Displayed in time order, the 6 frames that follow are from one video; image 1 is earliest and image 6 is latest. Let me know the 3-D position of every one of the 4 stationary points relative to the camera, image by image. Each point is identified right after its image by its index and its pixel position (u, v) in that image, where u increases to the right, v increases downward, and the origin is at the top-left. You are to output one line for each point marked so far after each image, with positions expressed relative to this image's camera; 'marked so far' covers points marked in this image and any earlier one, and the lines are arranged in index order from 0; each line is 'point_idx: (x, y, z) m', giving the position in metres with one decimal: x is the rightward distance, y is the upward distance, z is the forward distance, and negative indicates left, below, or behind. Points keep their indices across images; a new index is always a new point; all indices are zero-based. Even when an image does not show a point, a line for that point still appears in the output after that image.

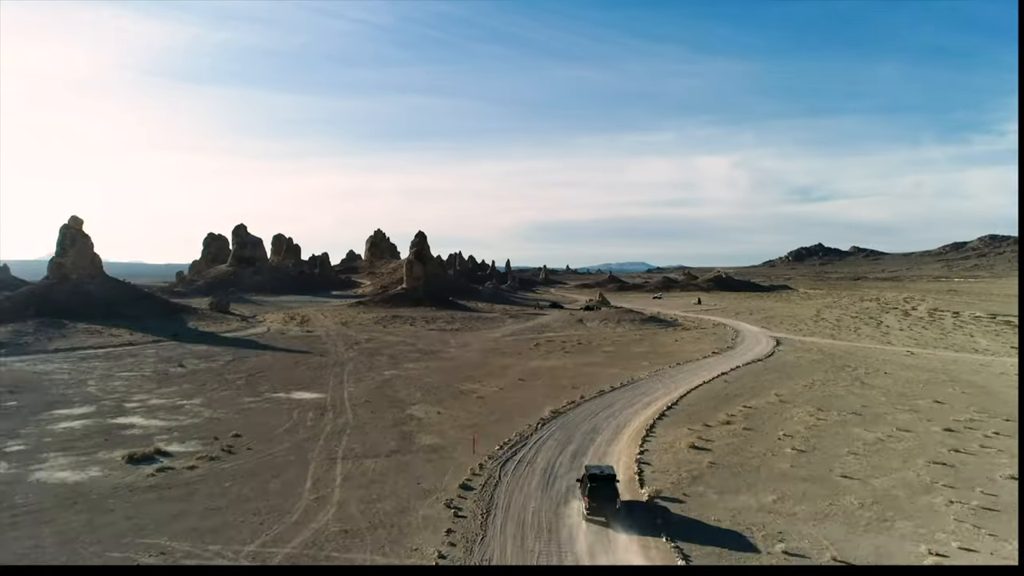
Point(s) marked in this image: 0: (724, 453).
0: (+5.8, -4.5, +19.5) m
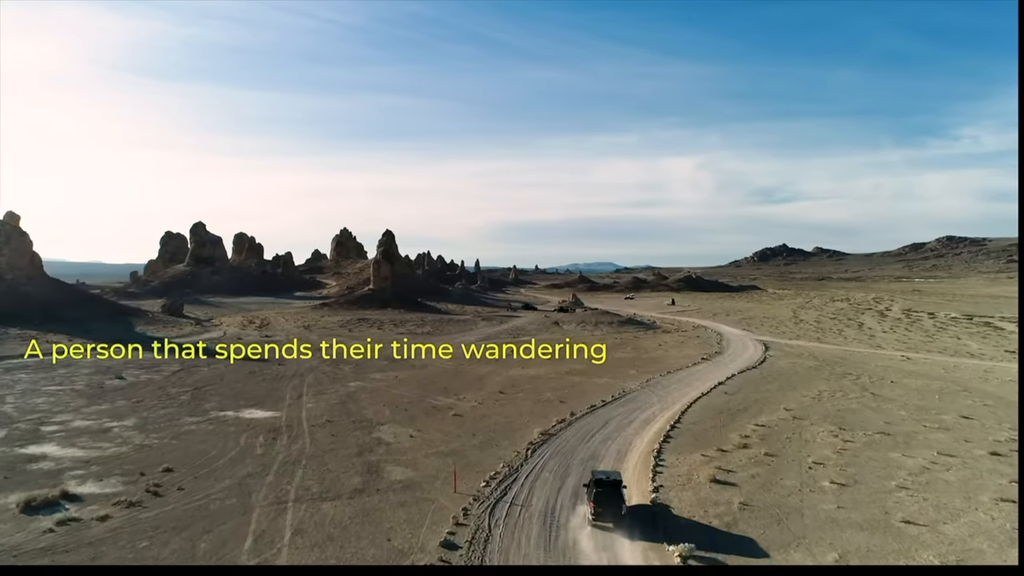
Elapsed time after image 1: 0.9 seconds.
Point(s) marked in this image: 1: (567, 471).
0: (+5.5, -4.6, +16.4) m
1: (+1.4, -4.7, +18.4) m
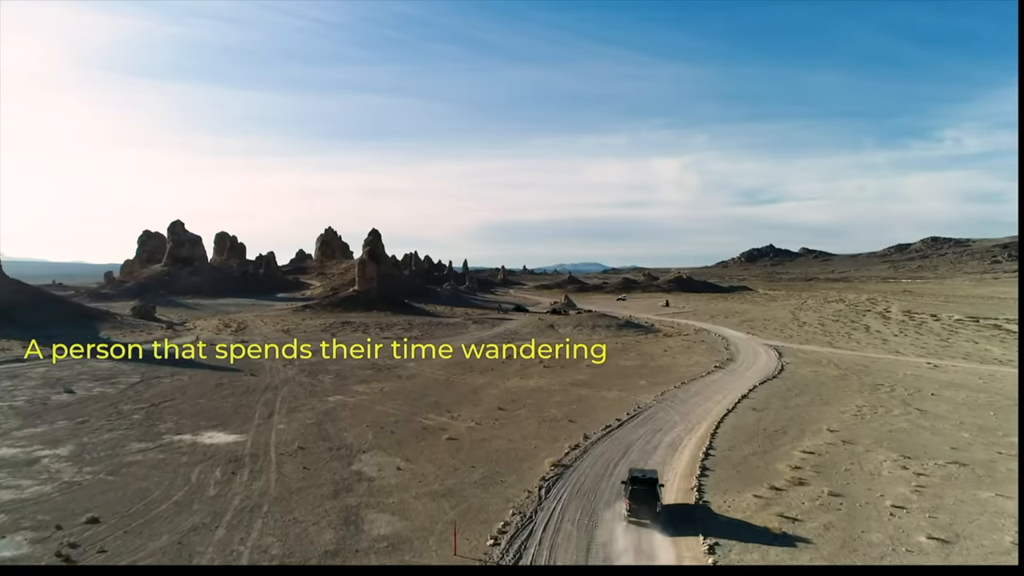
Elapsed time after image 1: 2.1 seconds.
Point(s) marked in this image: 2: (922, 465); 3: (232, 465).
0: (+5.8, -4.7, +12.9) m
1: (+1.7, -4.8, +14.8) m
2: (+10.8, -4.6, +18.8) m
3: (-7.6, -4.8, +19.5) m
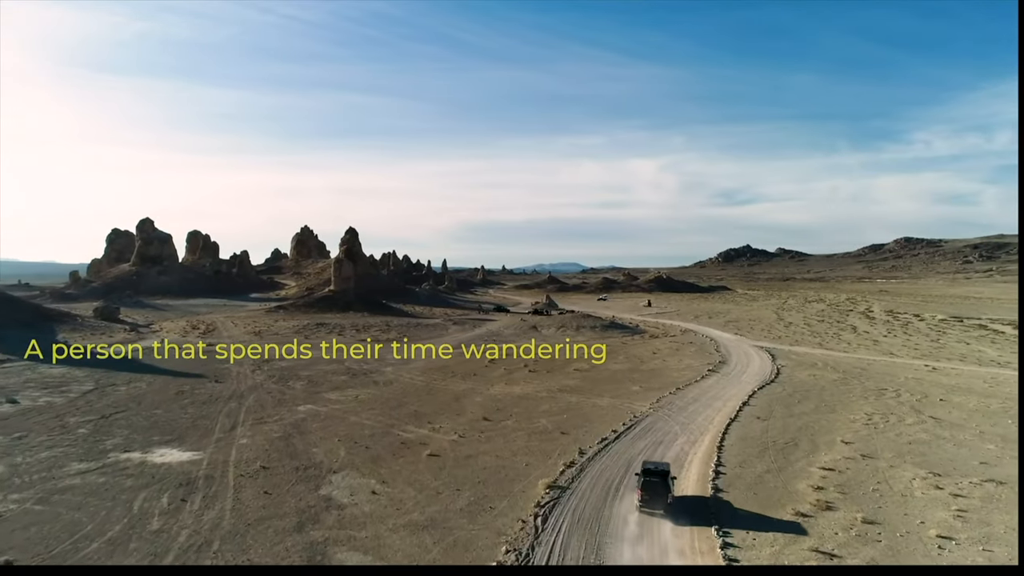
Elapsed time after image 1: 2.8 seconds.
0: (+5.8, -4.7, +11.0) m
1: (+1.6, -4.8, +12.7) m
2: (+10.5, -4.6, +17.0) m
3: (-7.9, -4.8, +17.1) m
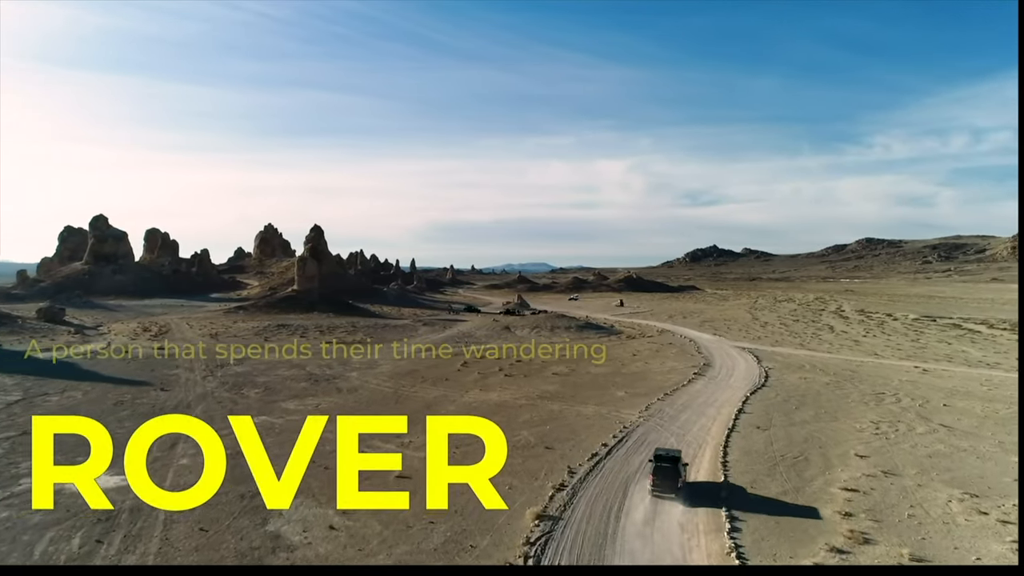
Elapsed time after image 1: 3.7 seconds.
0: (+5.7, -4.7, +8.7) m
1: (+1.4, -4.7, +10.3) m
2: (+10.2, -4.6, +15.0) m
3: (-8.2, -4.8, +14.3) m
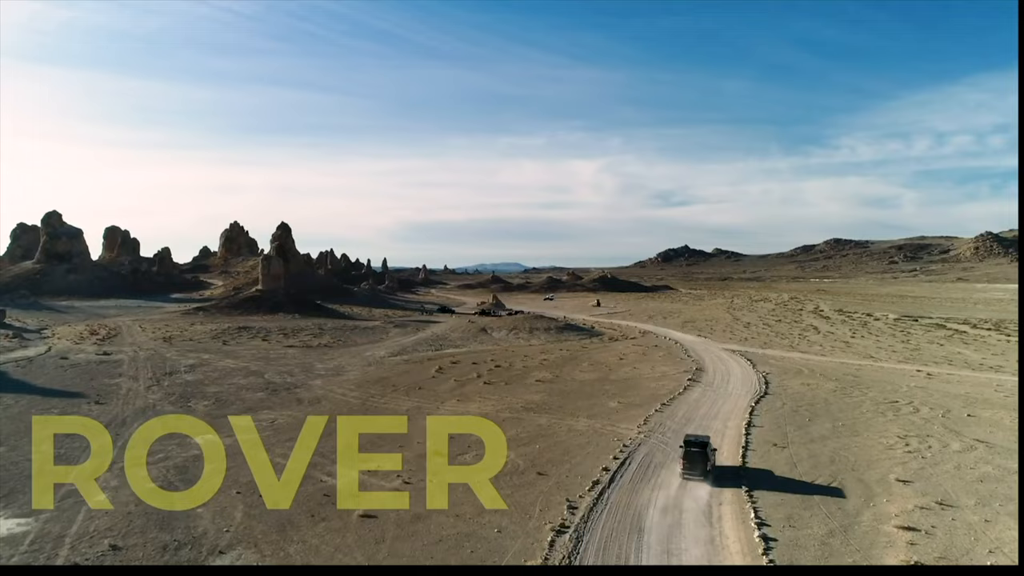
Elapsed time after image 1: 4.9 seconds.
0: (+5.8, -4.6, +5.9) m
1: (+1.4, -4.7, +7.4) m
2: (+10.0, -4.5, +12.4) m
3: (-8.3, -4.8, +11.0) m
